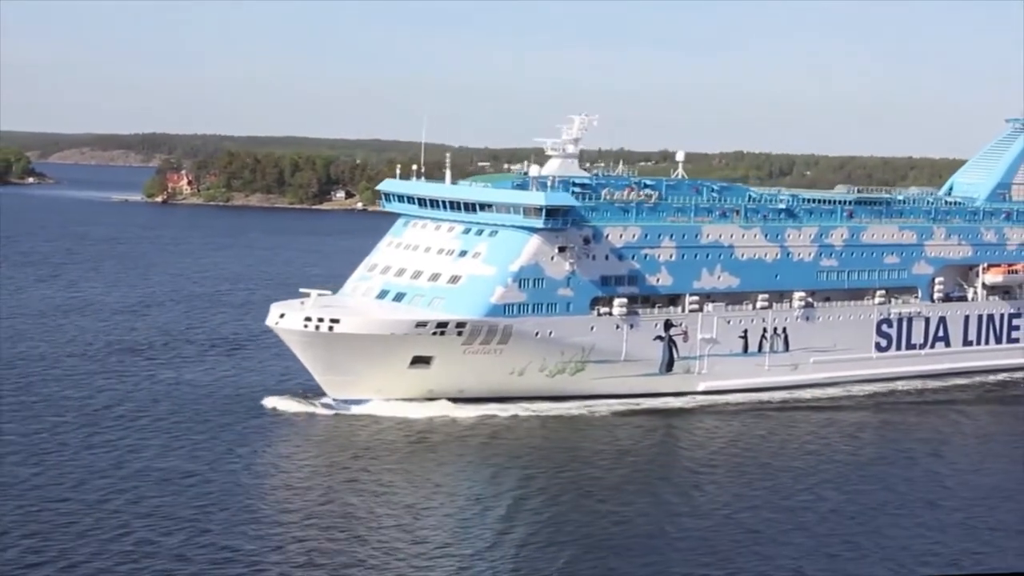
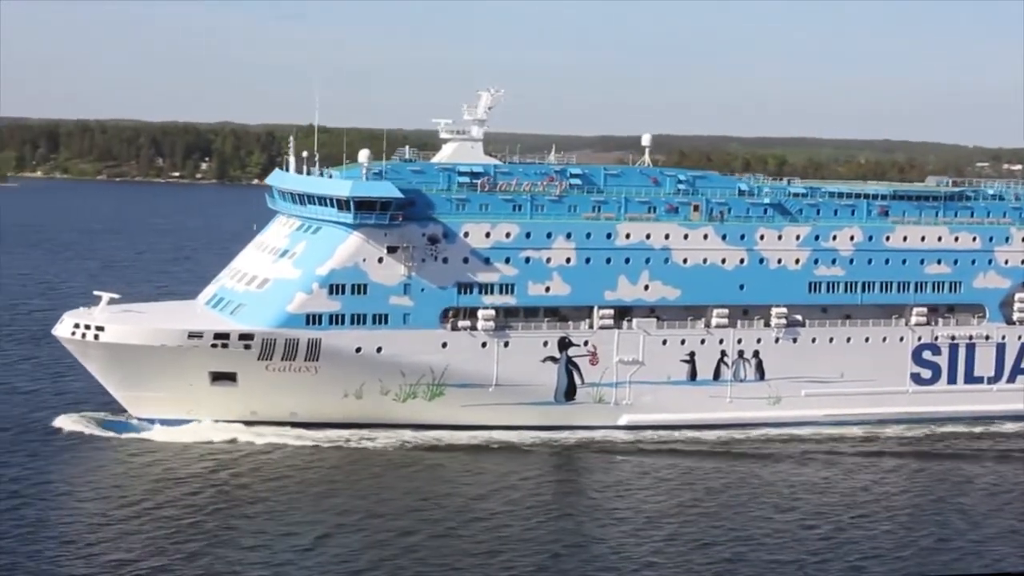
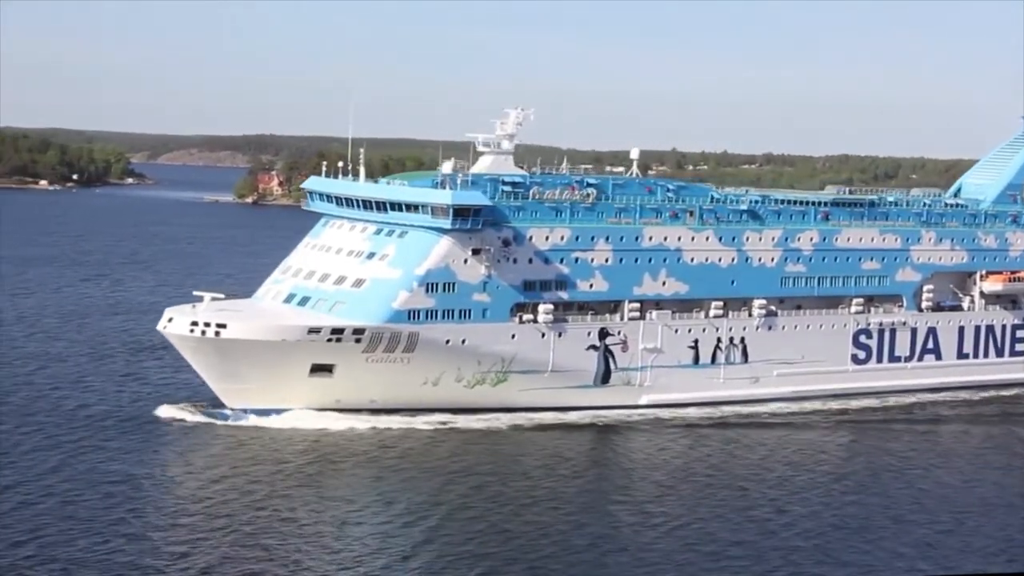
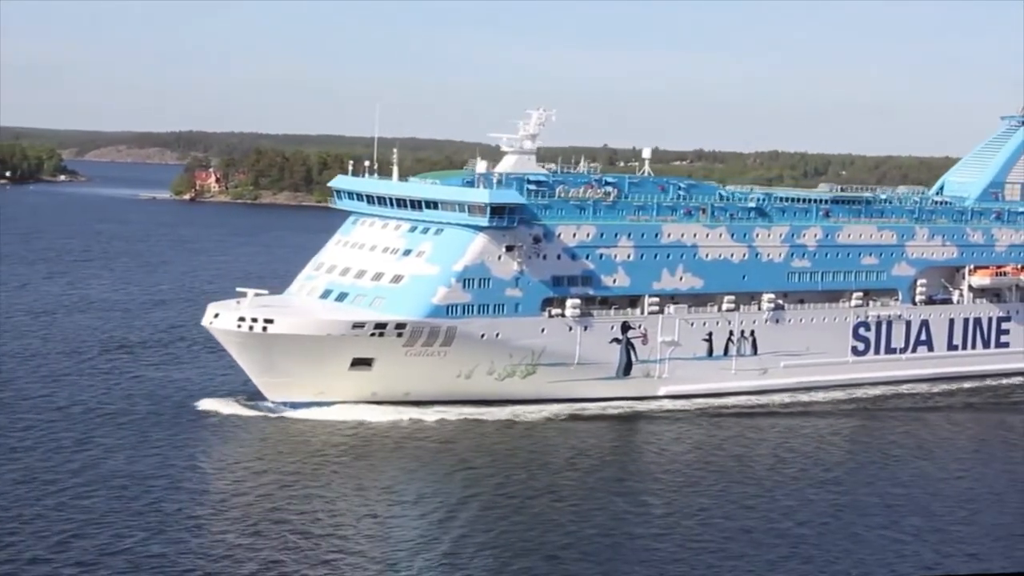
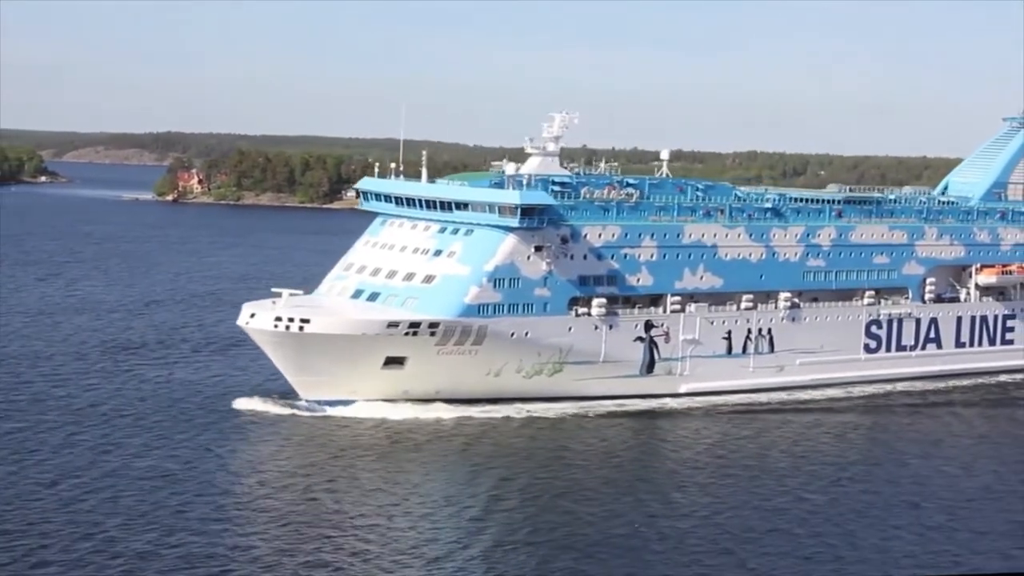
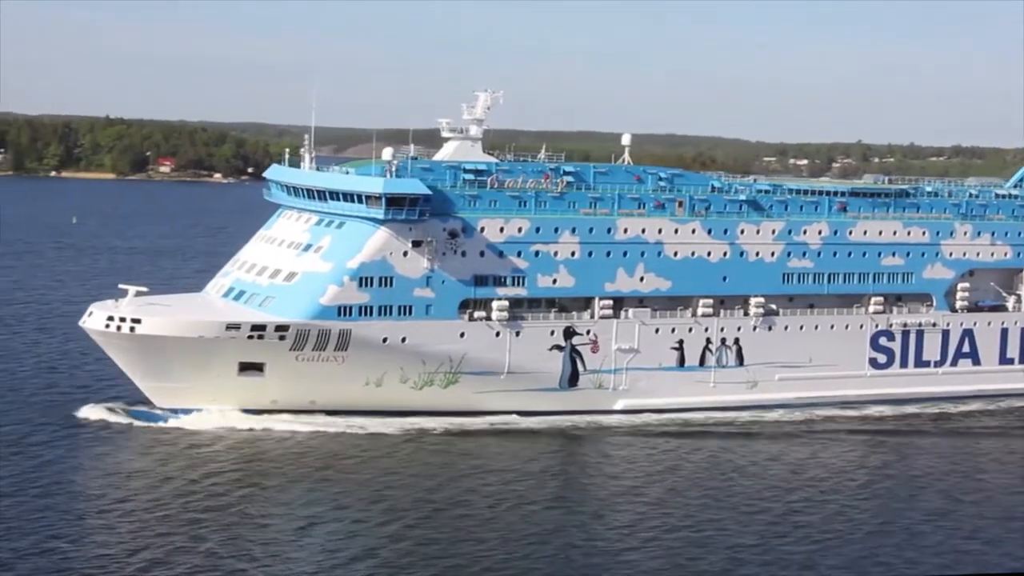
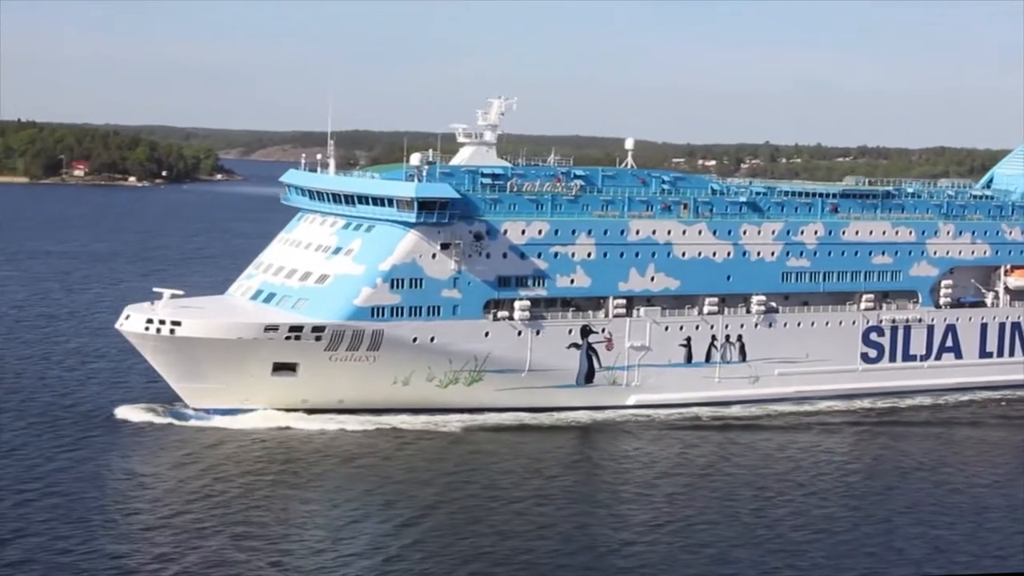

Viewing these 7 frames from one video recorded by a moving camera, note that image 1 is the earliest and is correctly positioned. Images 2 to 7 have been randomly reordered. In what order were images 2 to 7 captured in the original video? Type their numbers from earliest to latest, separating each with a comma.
5, 4, 3, 7, 6, 2
